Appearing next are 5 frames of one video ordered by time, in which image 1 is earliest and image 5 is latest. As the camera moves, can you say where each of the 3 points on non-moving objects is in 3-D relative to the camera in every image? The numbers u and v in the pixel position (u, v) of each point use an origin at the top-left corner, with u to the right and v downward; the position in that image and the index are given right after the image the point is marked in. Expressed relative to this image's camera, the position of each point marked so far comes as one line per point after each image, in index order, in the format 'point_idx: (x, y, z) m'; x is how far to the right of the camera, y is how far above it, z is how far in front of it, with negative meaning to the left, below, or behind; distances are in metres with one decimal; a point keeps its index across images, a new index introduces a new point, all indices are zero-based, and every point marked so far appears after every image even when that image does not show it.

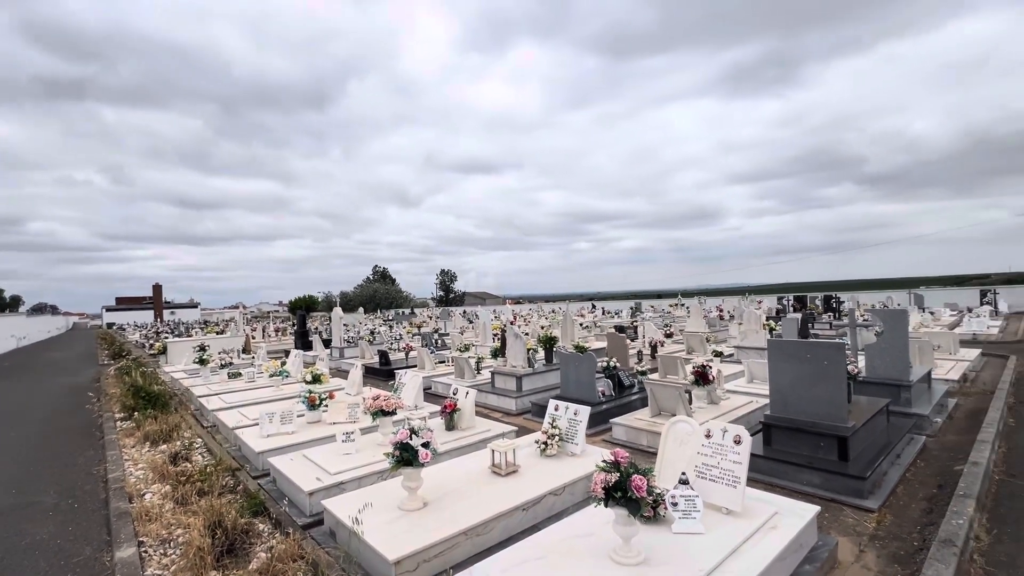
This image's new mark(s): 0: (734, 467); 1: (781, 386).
0: (+1.6, -1.3, +3.5) m
1: (+3.1, -1.1, +5.5) m
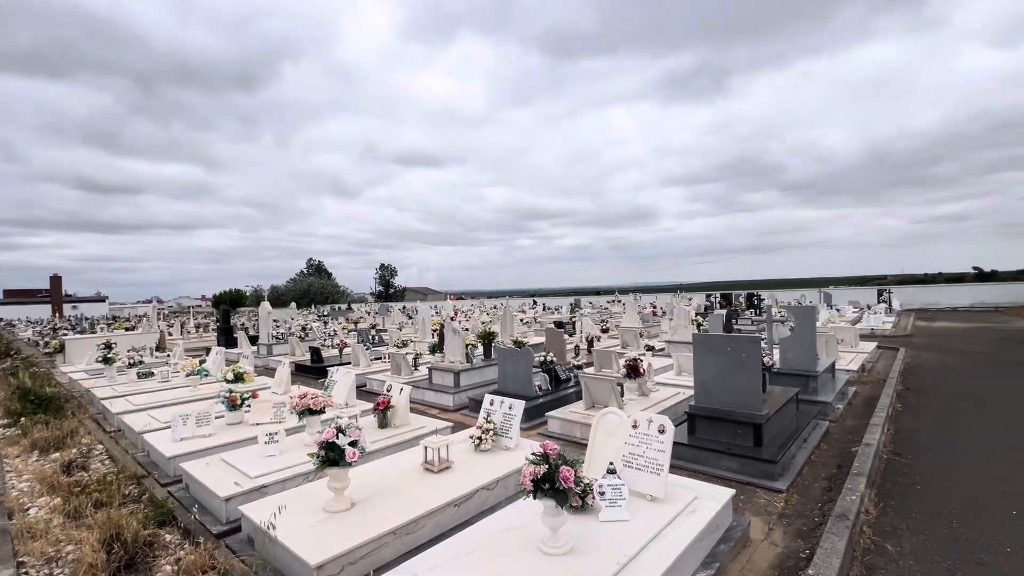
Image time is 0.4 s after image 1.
0: (+1.1, -1.3, +3.6) m
1: (+2.4, -1.1, +5.8) m
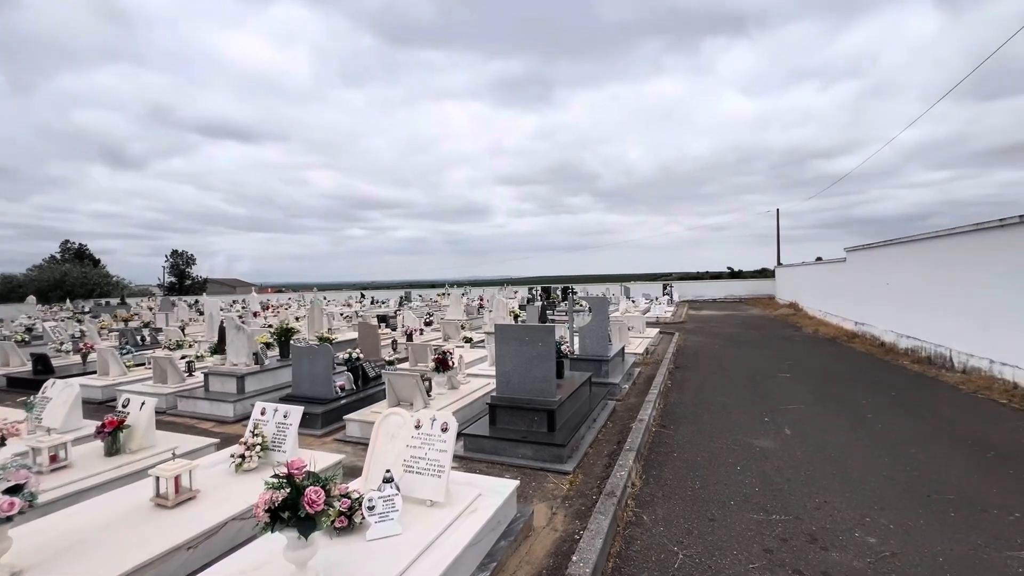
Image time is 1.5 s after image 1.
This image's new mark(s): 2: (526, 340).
0: (-0.5, -1.2, +3.4) m
1: (-0.1, -1.0, +5.8) m
2: (+0.2, -0.6, +5.7) m
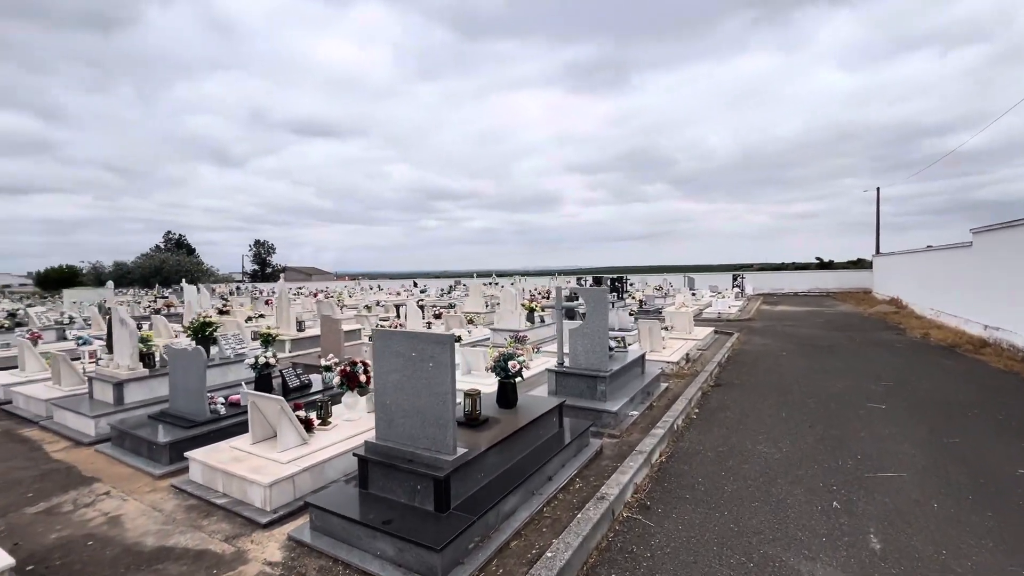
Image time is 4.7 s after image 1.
0: (-1.8, -1.1, +1.4) m
1: (-1.0, -0.9, +3.7) m
2: (-0.7, -0.5, +3.5) m
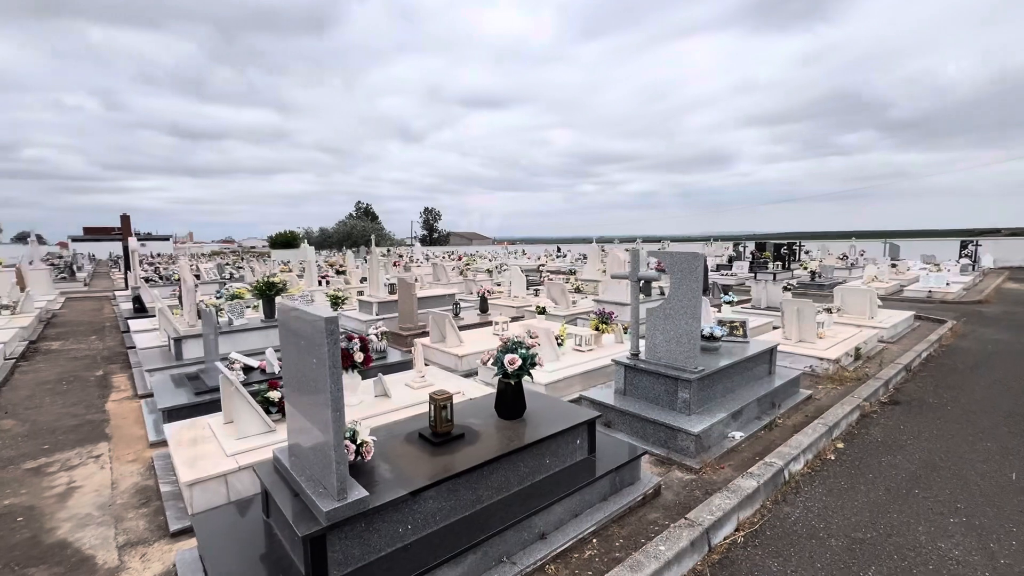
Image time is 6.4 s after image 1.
0: (-2.7, -1.0, +0.7) m
1: (-1.2, -0.6, +2.6) m
2: (-1.0, -0.3, +2.4) m
